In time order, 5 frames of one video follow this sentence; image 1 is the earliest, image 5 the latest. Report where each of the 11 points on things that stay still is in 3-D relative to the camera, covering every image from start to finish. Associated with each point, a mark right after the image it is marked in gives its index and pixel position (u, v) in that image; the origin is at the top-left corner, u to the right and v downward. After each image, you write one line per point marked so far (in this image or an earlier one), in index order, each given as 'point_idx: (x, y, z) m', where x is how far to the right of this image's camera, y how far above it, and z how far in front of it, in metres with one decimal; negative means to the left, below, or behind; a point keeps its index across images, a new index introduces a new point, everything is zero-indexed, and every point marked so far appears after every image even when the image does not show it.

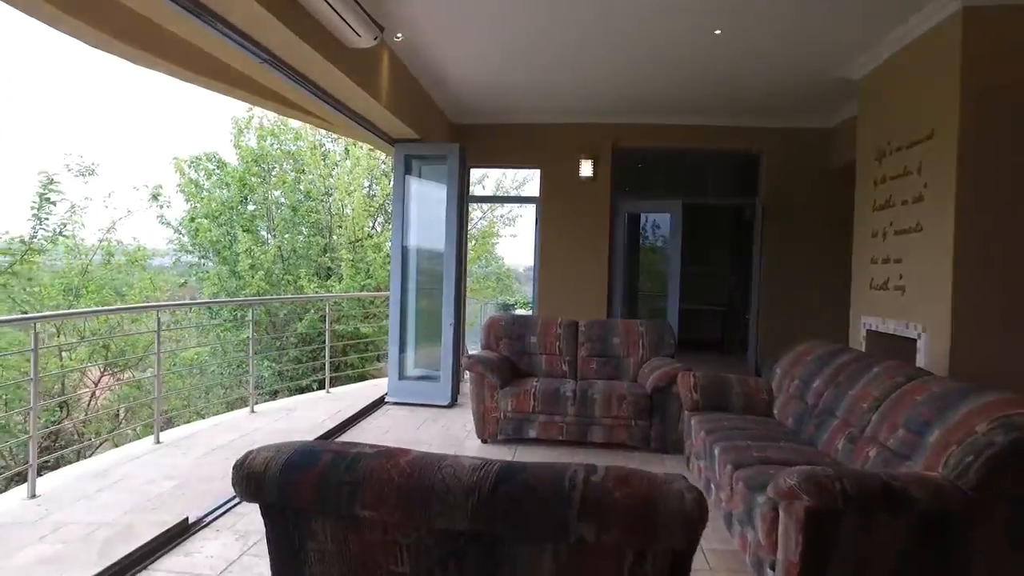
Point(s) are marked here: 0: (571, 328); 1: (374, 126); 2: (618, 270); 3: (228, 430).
0: (+0.4, -0.3, +4.9) m
1: (-1.0, +1.2, +5.2) m
2: (+1.0, +0.2, +6.8) m
3: (-1.9, -1.0, +4.7) m
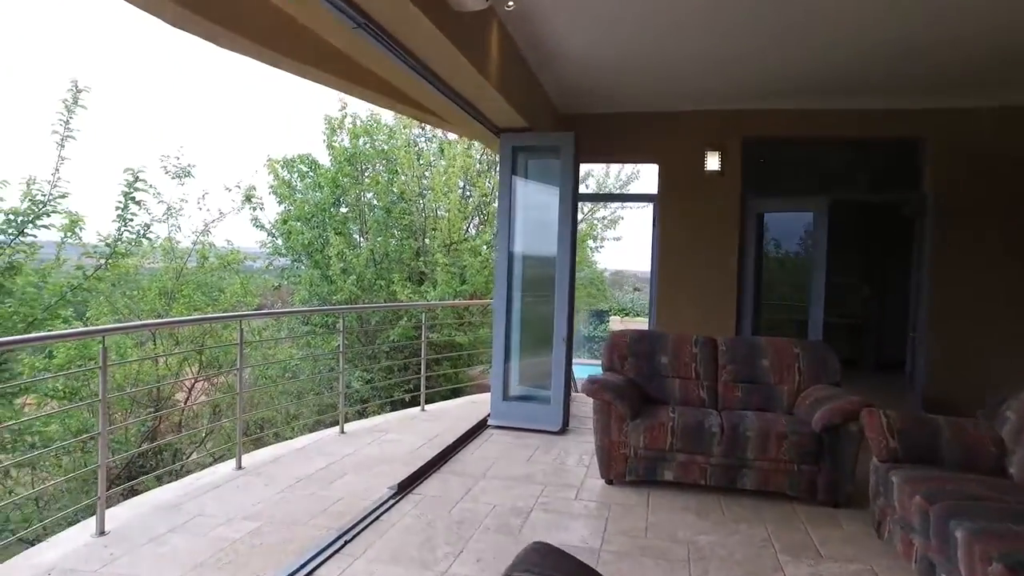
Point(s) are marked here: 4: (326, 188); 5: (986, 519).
0: (+1.2, -0.4, +4.1) m
1: (-0.2, +1.1, +4.6) m
2: (+2.0, +0.1, +5.9) m
3: (-1.2, -1.0, +4.2) m
4: (-2.5, +1.4, +9.4) m
5: (+1.5, -0.7, +2.2) m
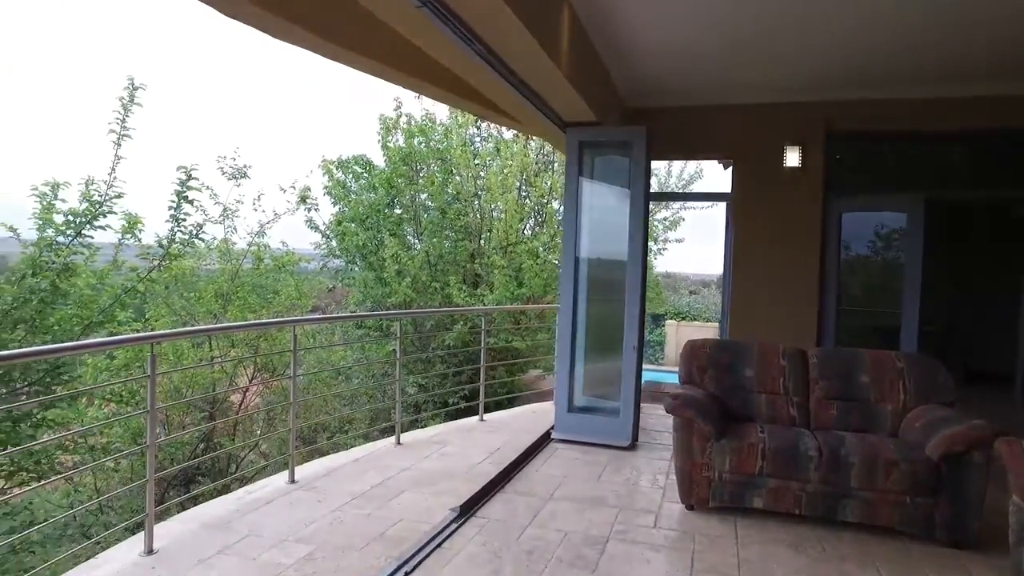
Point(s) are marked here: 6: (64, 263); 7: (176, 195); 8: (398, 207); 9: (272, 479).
0: (+1.5, -0.4, +3.7) m
1: (+0.2, +1.1, +4.3) m
2: (+2.5, 0.0, +5.4) m
3: (-0.8, -1.0, +3.9) m
4: (-1.8, +1.3, +9.2) m
5: (+1.8, -0.8, +1.8) m
6: (-3.8, +0.2, +5.8) m
7: (-3.4, +1.0, +7.0) m
8: (-1.5, +1.1, +9.2) m
9: (-1.3, -1.0, +3.7) m
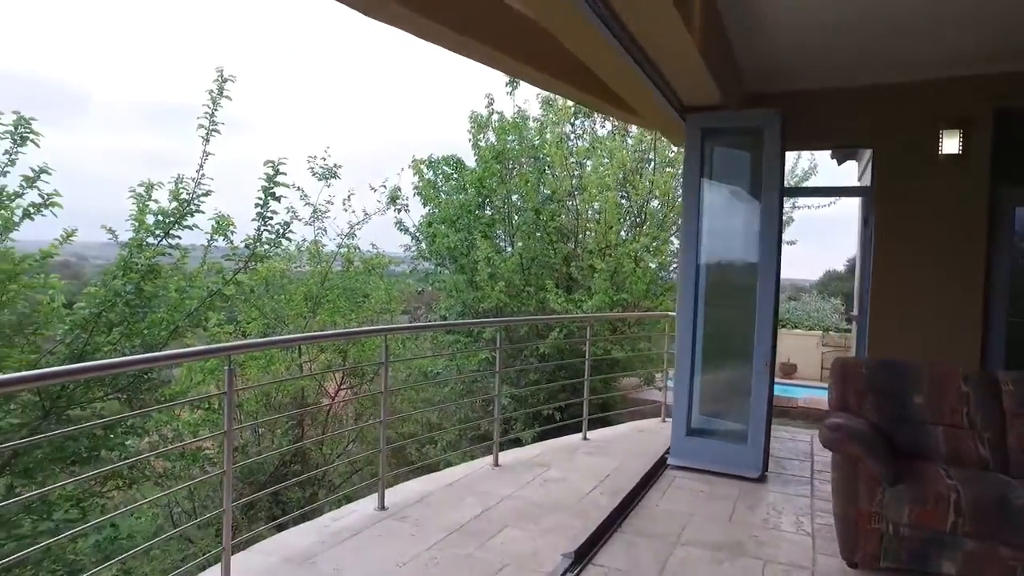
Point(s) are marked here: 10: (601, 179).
0: (+2.1, -0.4, +3.0) m
1: (+0.8, +1.1, +3.7) m
2: (+3.2, 0.0, +4.6) m
3: (-0.2, -1.1, +3.5) m
4: (-0.5, +1.3, +8.9) m
5: (+2.1, -0.8, +1.1) m
6: (-3.0, +0.2, +5.7) m
7: (-2.4, +1.0, +6.8) m
8: (-0.3, +1.0, +8.9) m
9: (-0.7, -1.0, +3.3) m
10: (+1.1, +1.4, +8.6) m
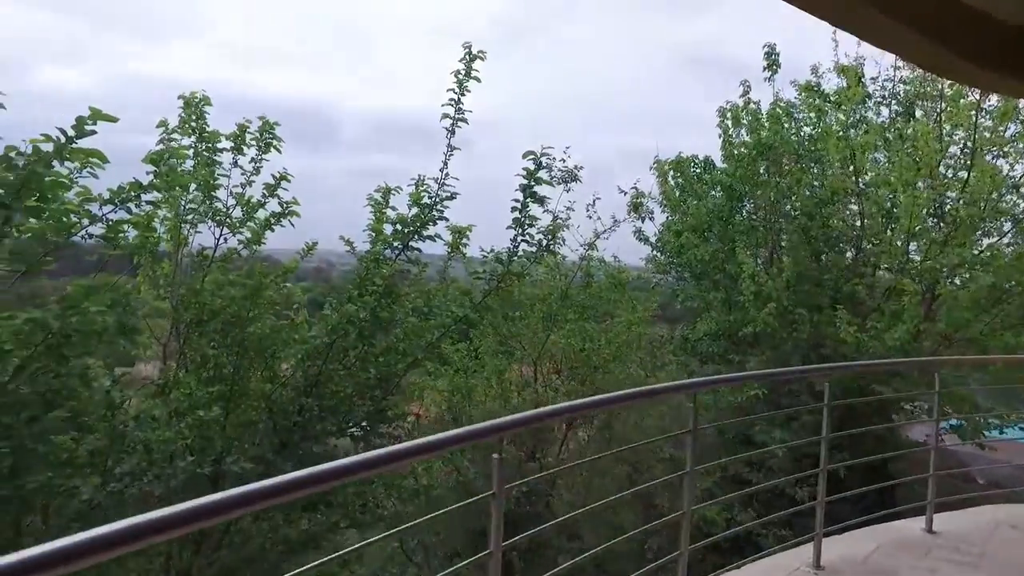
0: (+3.1, -0.6, +1.3) m
1: (+2.1, +0.9, +2.3) m
2: (+4.7, -0.2, +2.4) m
3: (+1.0, -1.2, +2.4) m
4: (+2.3, +1.1, +7.7) m
5: (+2.5, -0.9, -0.6) m
6: (-1.0, +0.1, +5.4) m
7: (-0.1, +0.8, +6.2) m
8: (+2.5, +0.8, +7.6) m
9: (+0.5, -1.2, +2.3) m
10: (+3.8, +1.1, +6.9) m
